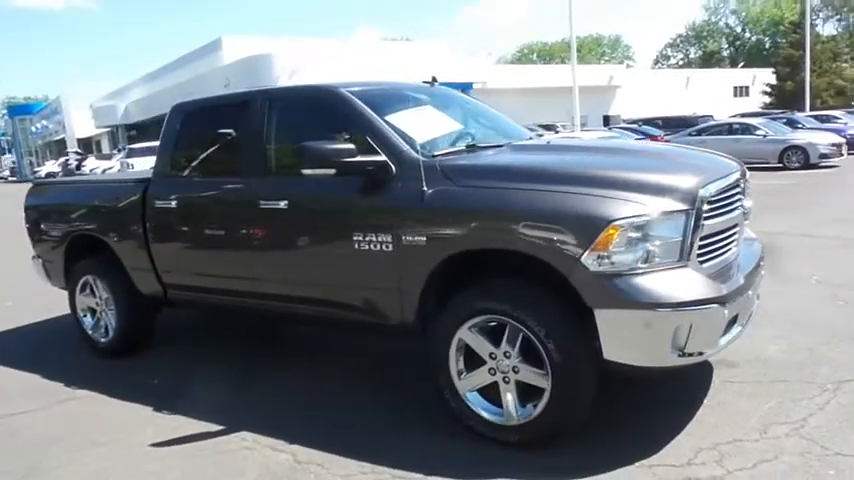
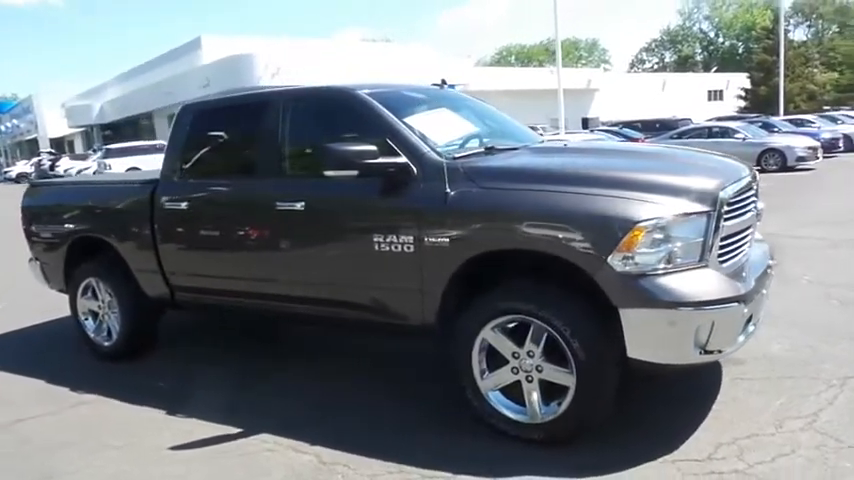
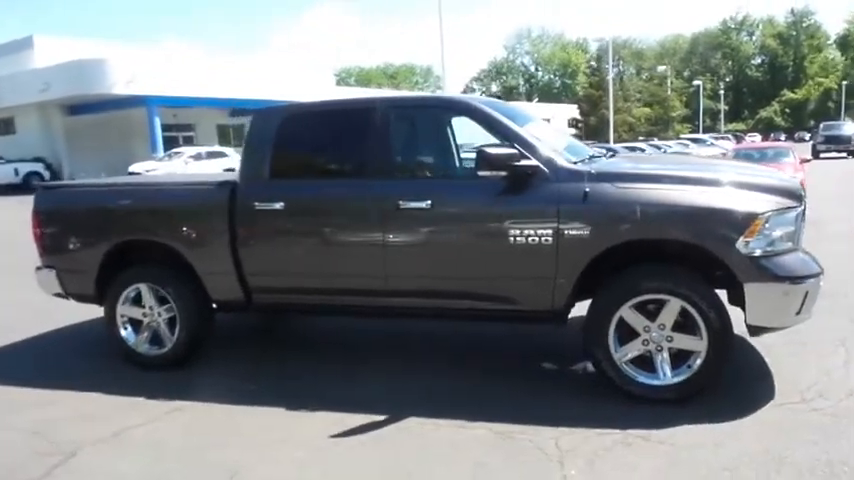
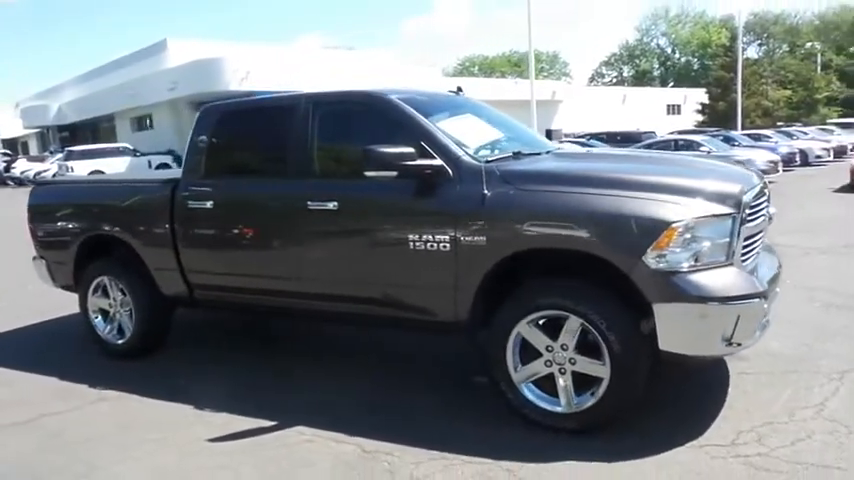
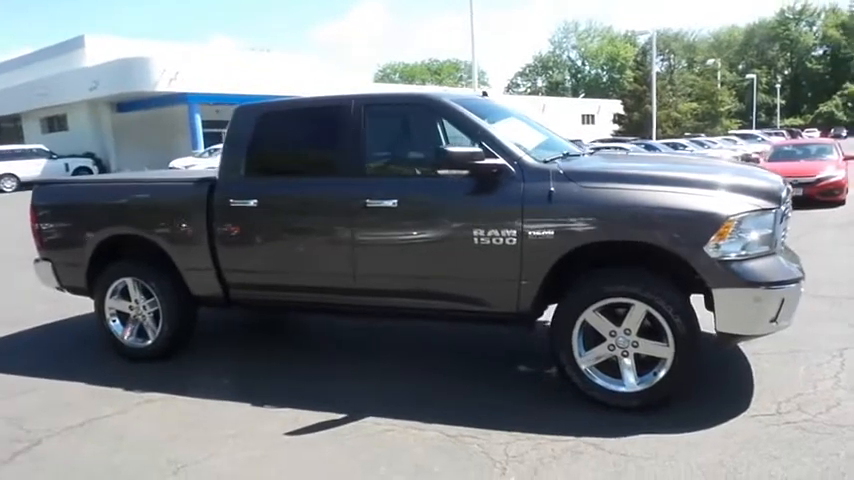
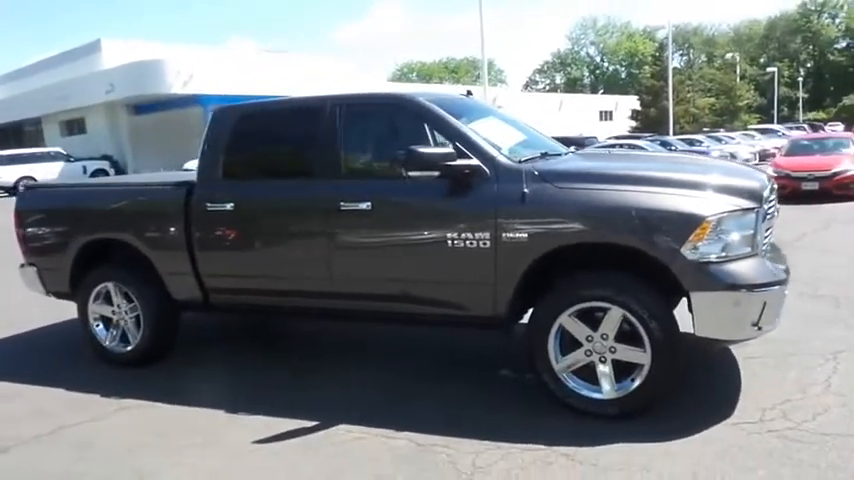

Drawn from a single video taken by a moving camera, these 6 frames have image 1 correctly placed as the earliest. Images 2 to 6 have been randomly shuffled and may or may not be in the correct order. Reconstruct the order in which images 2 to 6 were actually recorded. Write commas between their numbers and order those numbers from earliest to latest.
2, 4, 6, 5, 3
